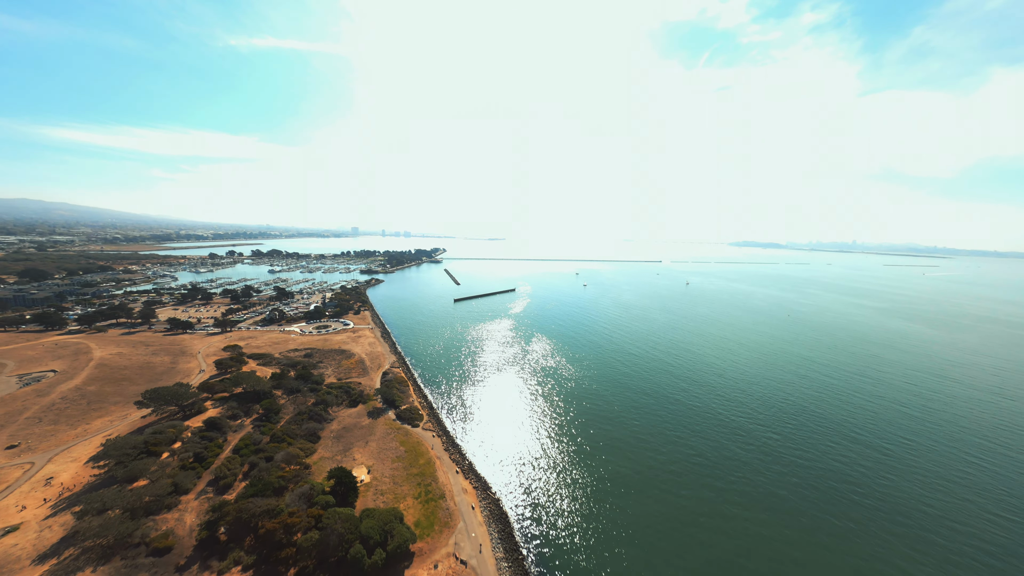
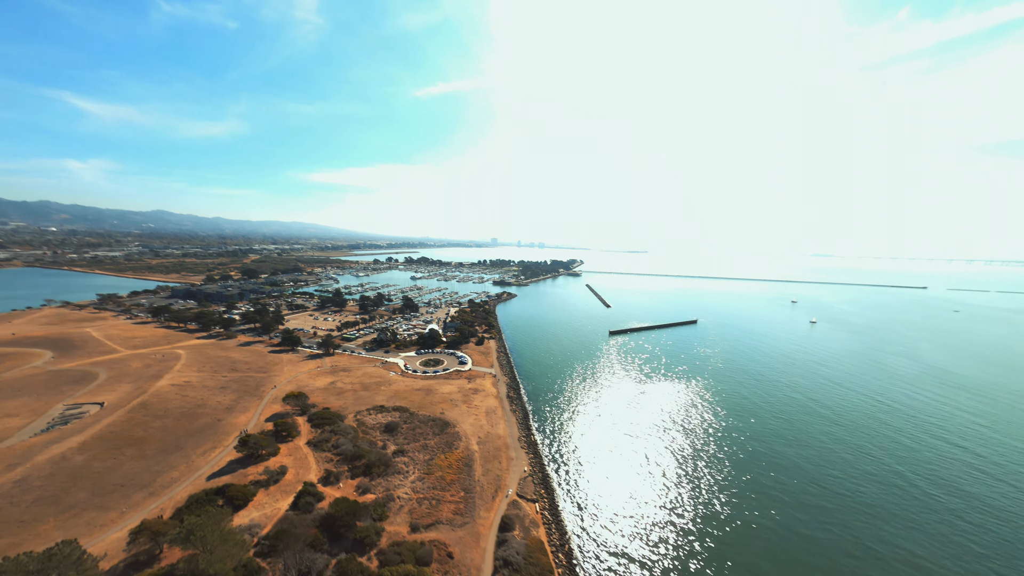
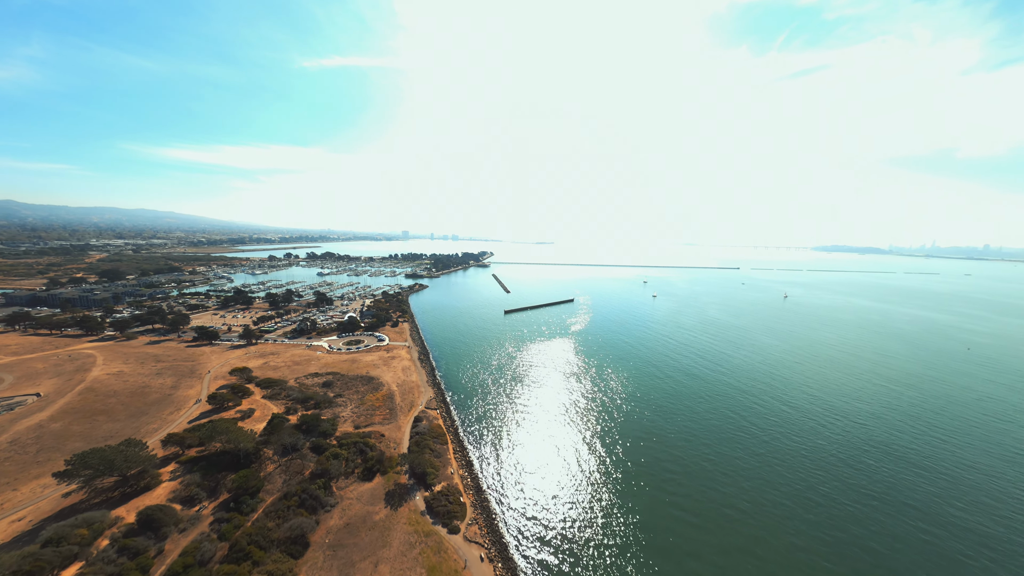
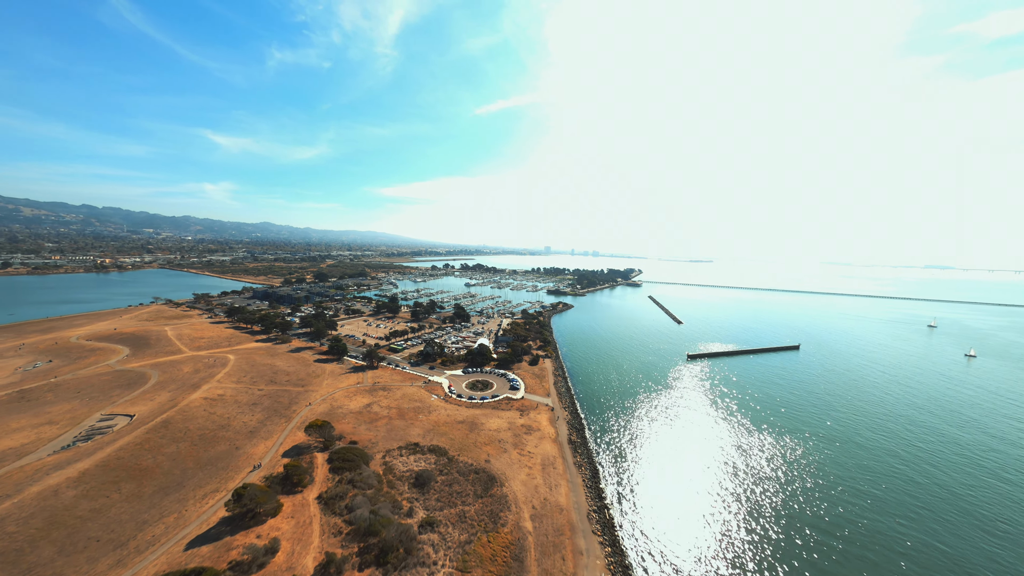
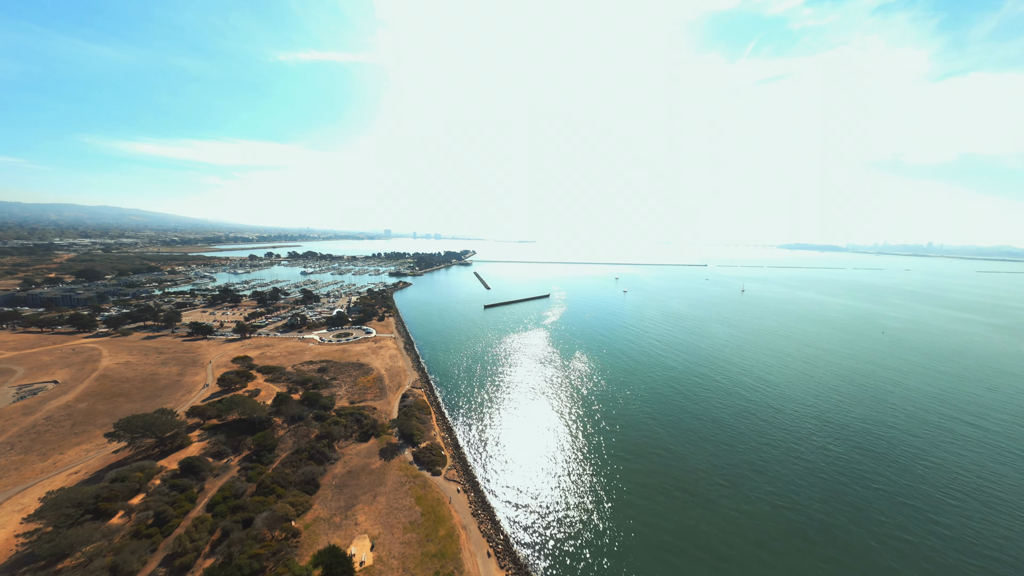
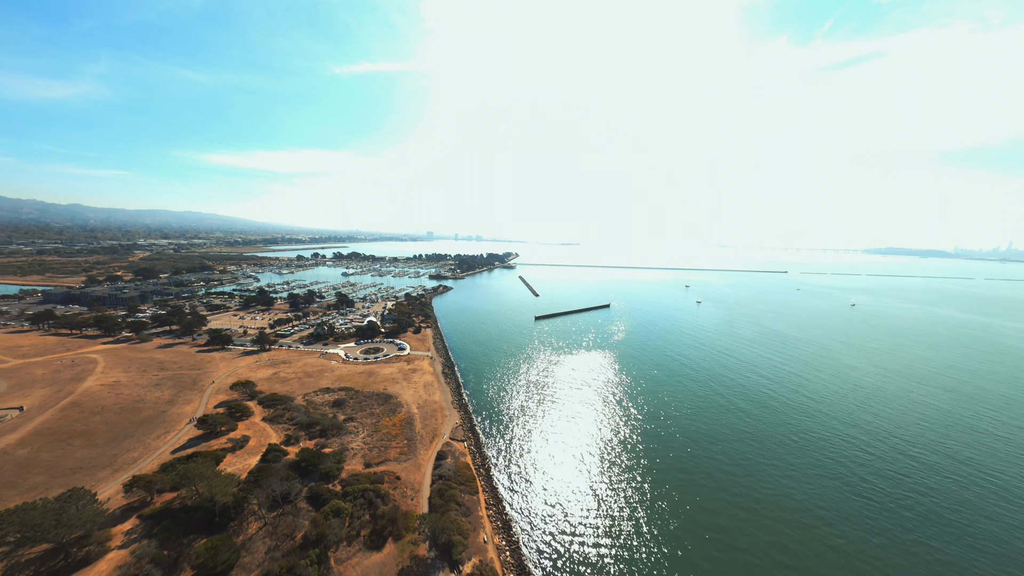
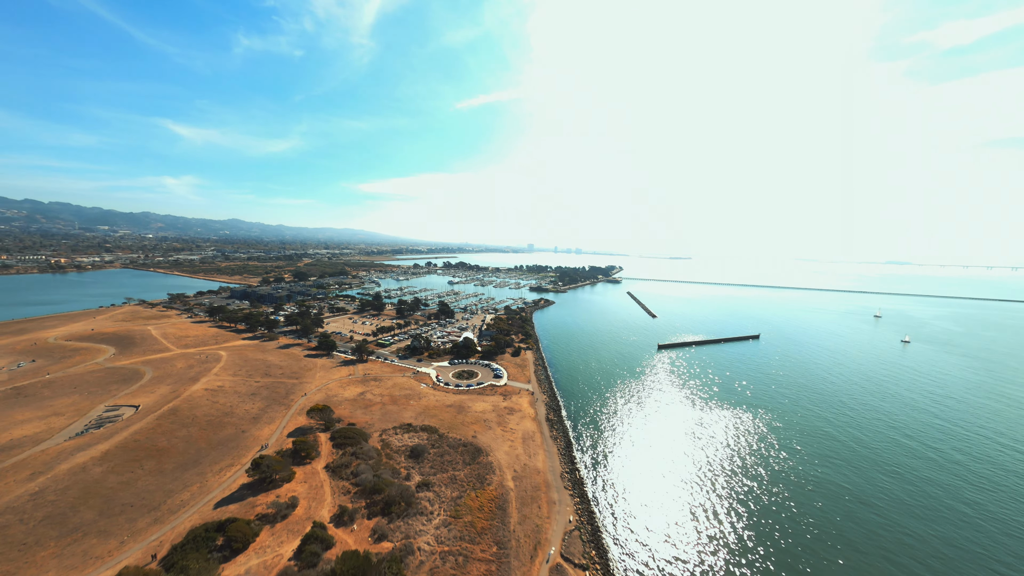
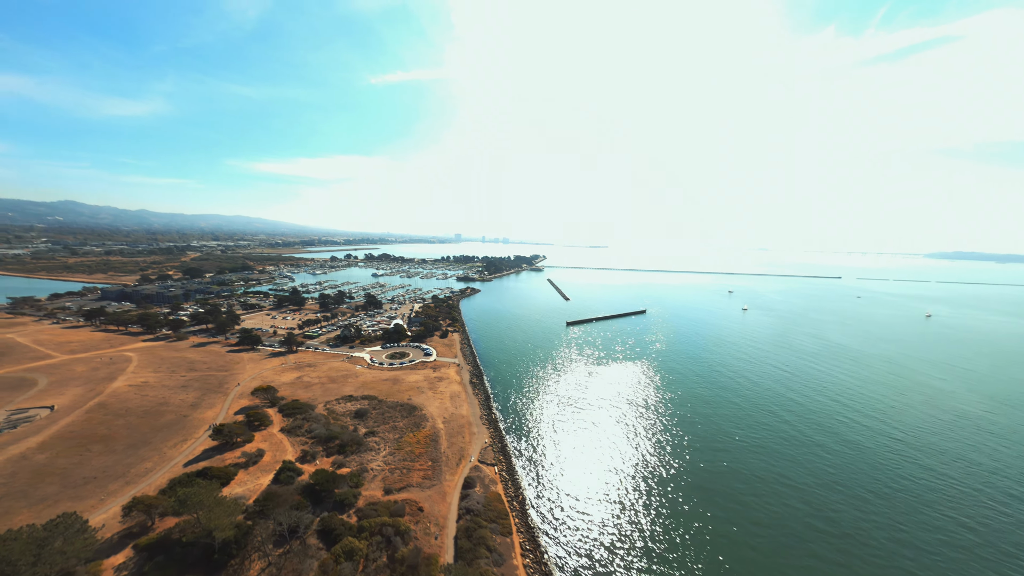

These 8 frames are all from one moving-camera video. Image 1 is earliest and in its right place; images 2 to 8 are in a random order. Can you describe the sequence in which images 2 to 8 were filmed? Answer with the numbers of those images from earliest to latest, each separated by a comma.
5, 3, 6, 8, 2, 7, 4
